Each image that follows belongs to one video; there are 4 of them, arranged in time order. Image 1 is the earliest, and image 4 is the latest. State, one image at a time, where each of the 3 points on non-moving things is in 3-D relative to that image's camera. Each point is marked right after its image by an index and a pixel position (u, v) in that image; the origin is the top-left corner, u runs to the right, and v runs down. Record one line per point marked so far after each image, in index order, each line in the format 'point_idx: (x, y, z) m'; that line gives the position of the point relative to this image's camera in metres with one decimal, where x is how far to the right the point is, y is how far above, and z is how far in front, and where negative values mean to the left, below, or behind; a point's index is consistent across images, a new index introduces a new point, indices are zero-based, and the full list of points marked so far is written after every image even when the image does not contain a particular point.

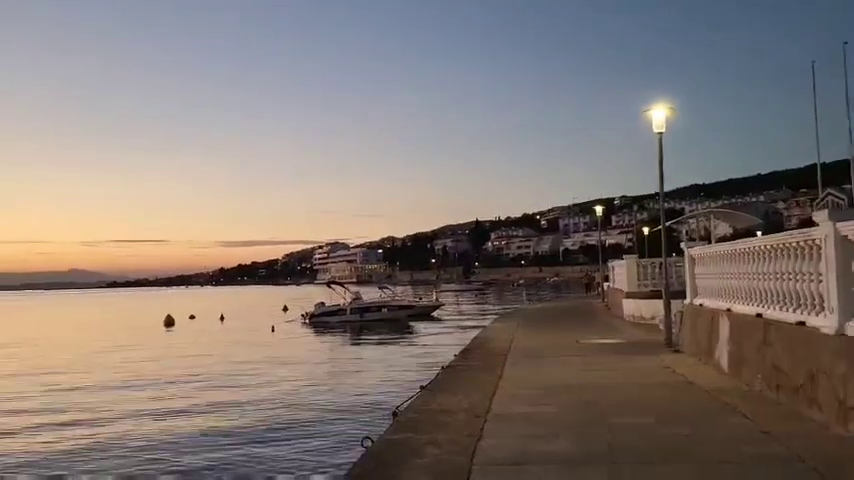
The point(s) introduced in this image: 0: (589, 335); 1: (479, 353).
0: (+3.6, -2.2, +18.9) m
1: (+1.0, -2.1, +15.3) m
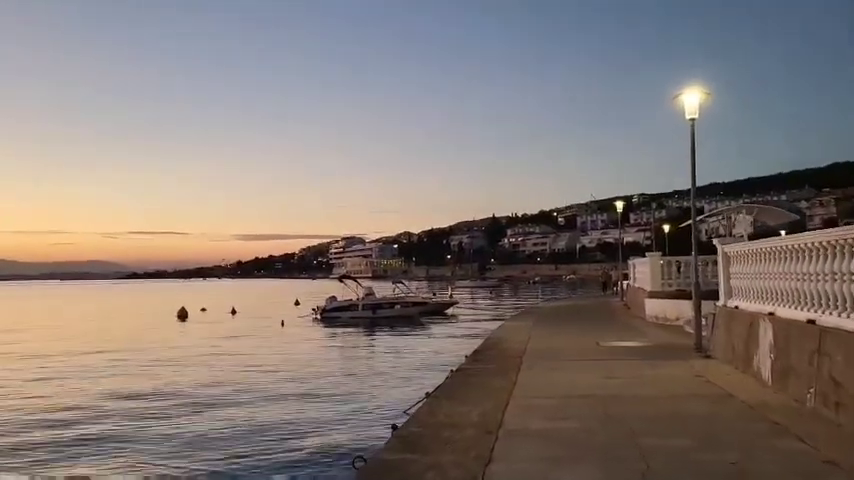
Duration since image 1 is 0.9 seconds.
0: (+3.9, -2.1, +17.7) m
1: (+1.1, -2.0, +14.2) m
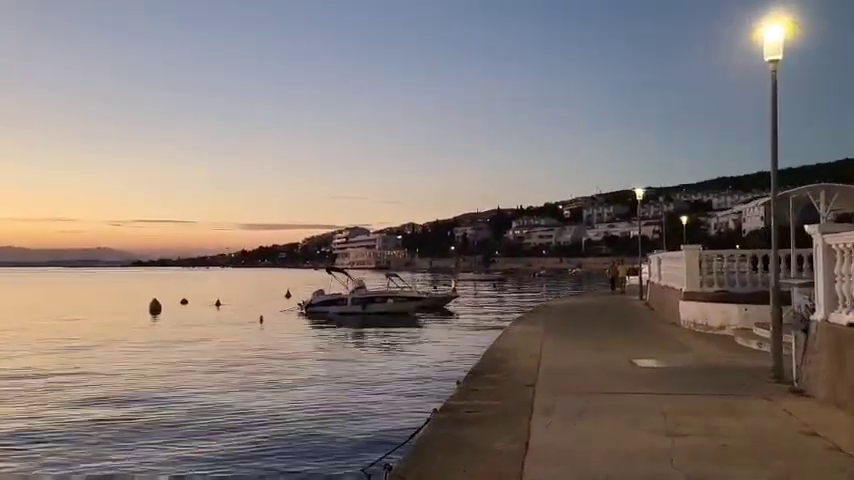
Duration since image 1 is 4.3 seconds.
0: (+3.6, -1.9, +13.9) m
1: (+0.8, -1.8, +10.3) m
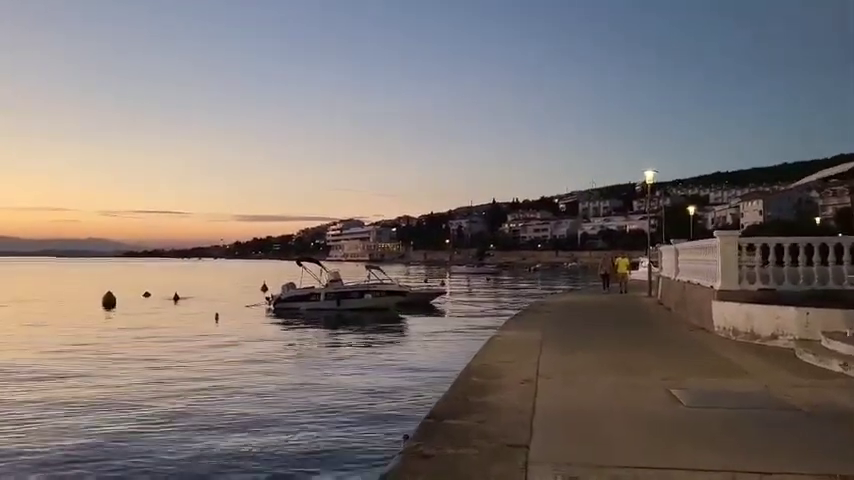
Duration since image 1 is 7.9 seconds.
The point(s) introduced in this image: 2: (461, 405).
0: (+3.0, -1.6, +10.0) m
1: (+0.3, -1.5, +6.4) m
2: (+0.4, -1.5, +7.7) m
